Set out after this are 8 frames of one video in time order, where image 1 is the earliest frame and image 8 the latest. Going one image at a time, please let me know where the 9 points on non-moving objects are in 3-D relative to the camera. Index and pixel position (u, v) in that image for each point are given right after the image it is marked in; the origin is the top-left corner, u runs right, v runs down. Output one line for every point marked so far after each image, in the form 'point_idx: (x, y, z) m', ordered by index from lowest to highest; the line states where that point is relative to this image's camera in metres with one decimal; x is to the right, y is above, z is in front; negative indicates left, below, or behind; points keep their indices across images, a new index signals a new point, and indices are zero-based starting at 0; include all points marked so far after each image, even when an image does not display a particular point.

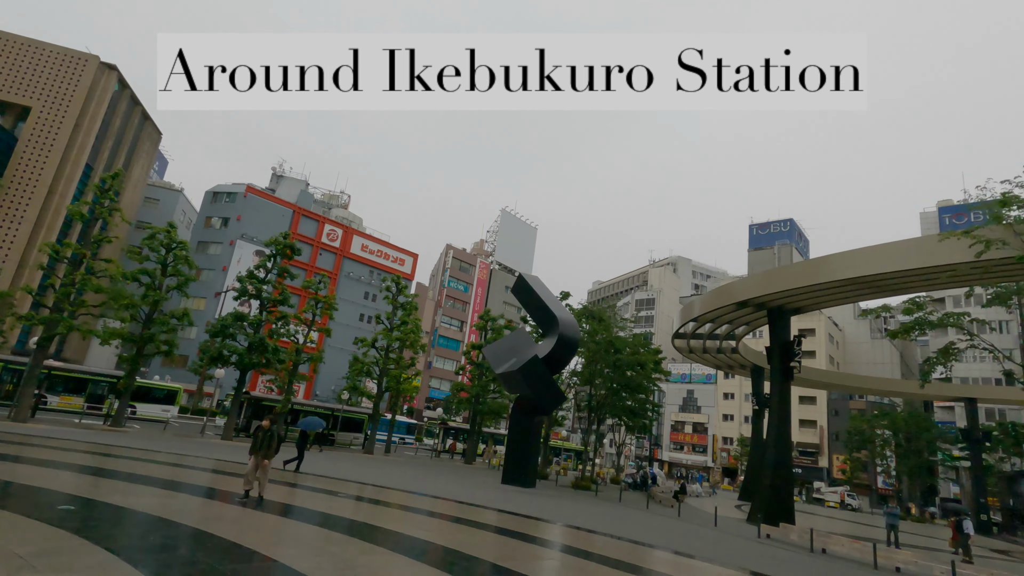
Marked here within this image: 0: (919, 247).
0: (+12.5, +1.3, +16.5) m
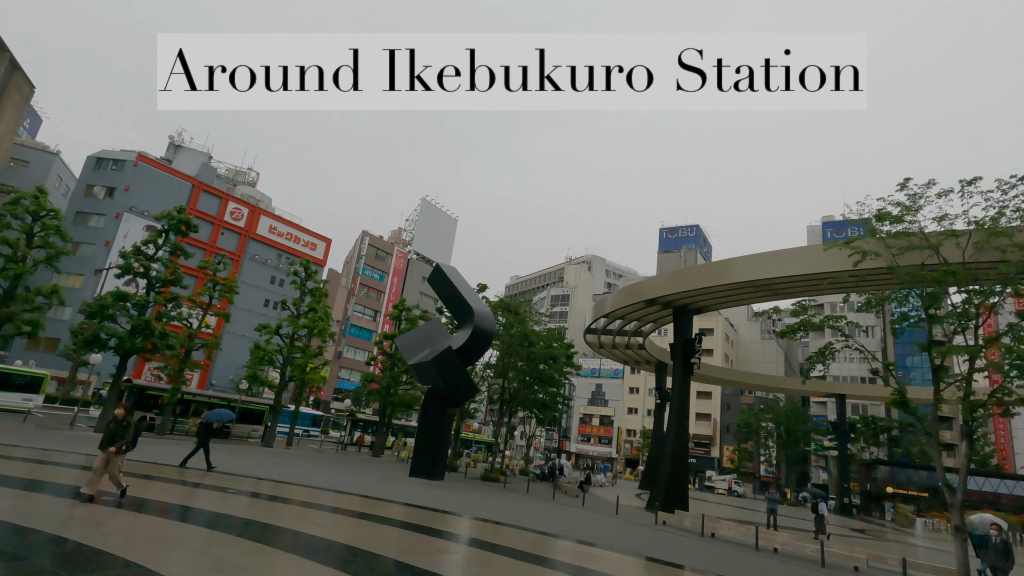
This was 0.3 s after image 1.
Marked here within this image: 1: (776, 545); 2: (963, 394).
0: (+9.9, +1.1, +18.0) m
1: (+7.8, -7.6, +15.8) m
2: (+12.0, -2.8, +14.3) m
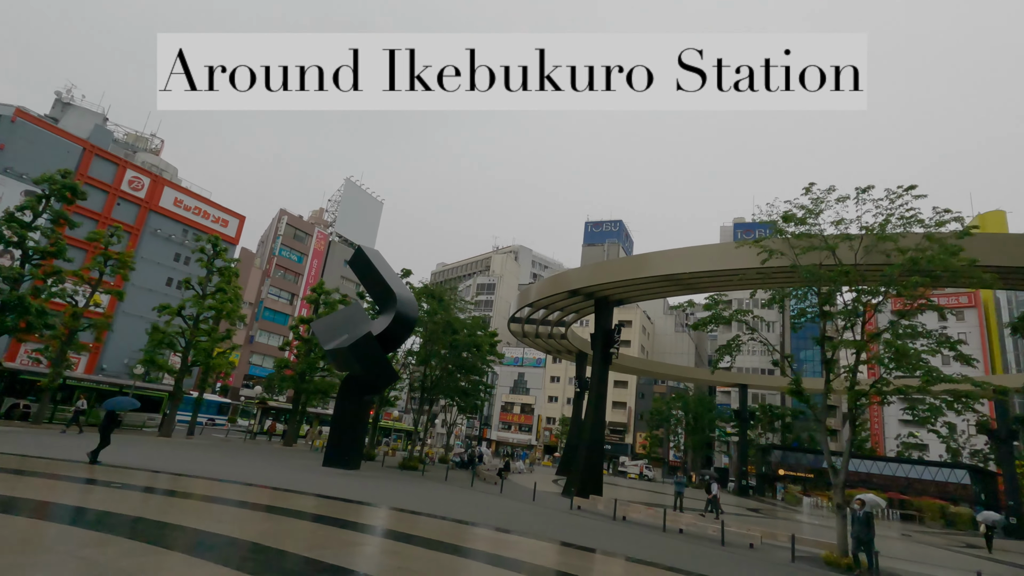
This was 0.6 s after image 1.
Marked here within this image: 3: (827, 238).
0: (+7.3, +1.3, +18.9) m
1: (+5.3, -7.4, +16.7) m
2: (+9.8, -2.8, +15.6) m
3: (+8.8, +1.4, +14.9) m
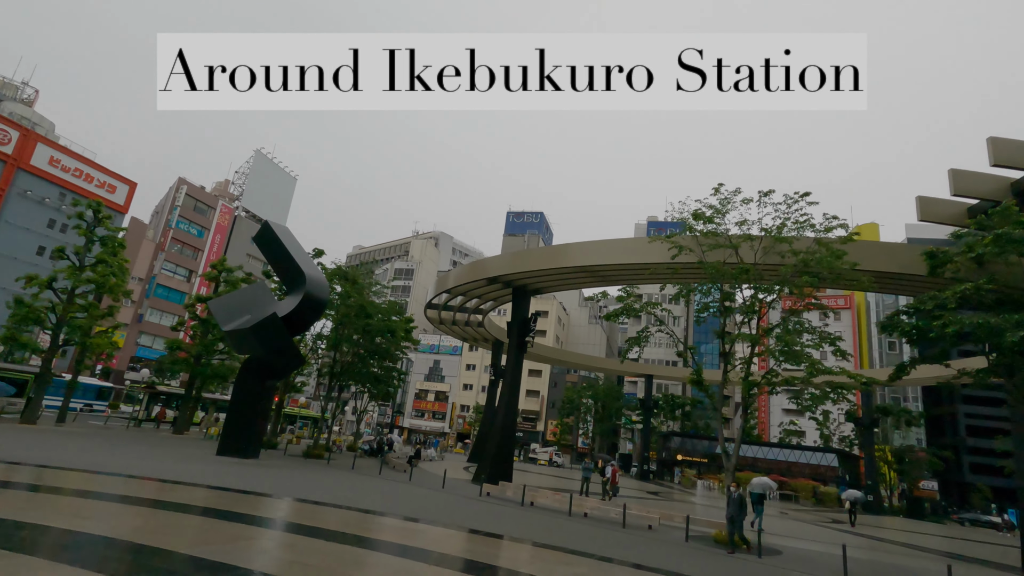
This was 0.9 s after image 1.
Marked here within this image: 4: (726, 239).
0: (+4.5, +1.6, +19.5) m
1: (+2.4, -7.1, +17.2) m
2: (+7.2, -2.7, +16.7) m
3: (+6.5, +1.5, +15.8) m
4: (+6.3, +1.5, +15.8) m
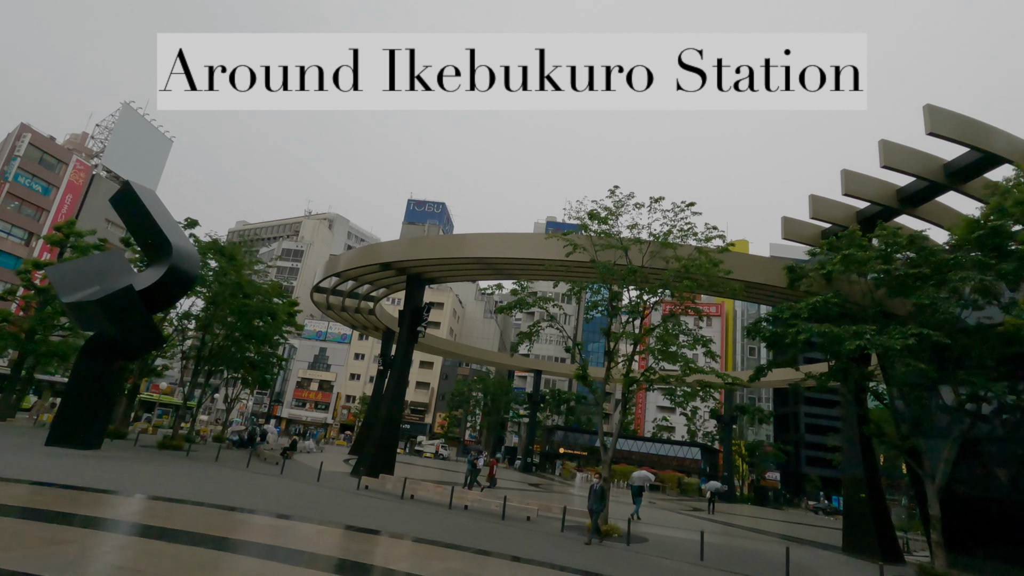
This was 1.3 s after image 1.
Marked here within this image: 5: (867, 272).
0: (+0.7, +1.7, +19.7) m
1: (-1.4, -6.8, +17.0) m
2: (+3.7, -2.7, +17.5) m
3: (+3.4, +1.5, +16.4) m
4: (+3.3, +1.5, +16.4) m
5: (+11.1, +0.5, +16.8) m
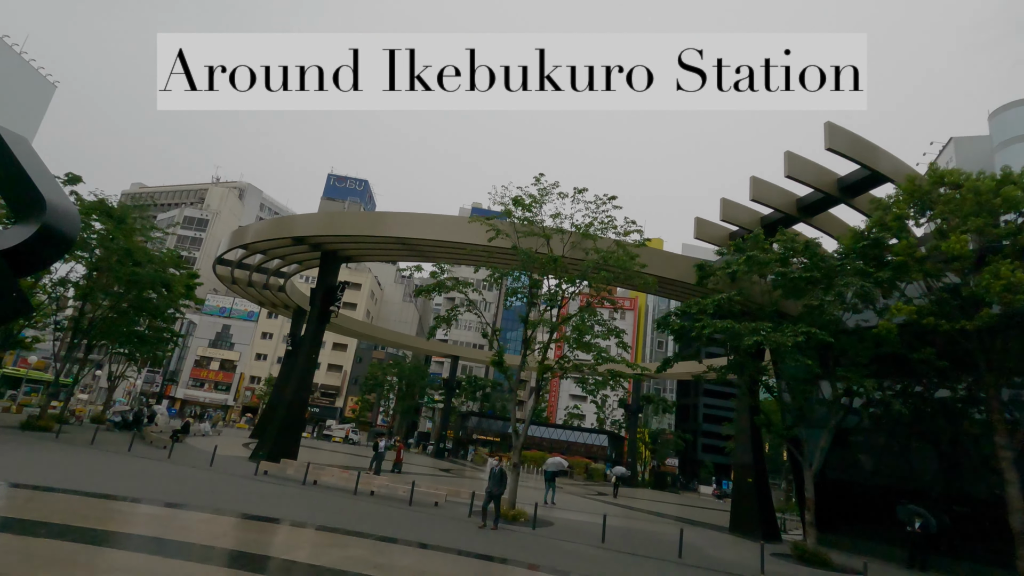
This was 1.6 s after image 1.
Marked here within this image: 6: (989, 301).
0: (-2.1, +2.3, +19.3) m
1: (-4.3, -6.2, +16.6) m
2: (+0.9, -2.3, +17.7) m
3: (+1.0, +1.8, +16.4) m
4: (+0.9, +1.8, +16.4) m
5: (+8.5, +0.5, +18.0) m
6: (+13.8, -0.3, +15.5) m
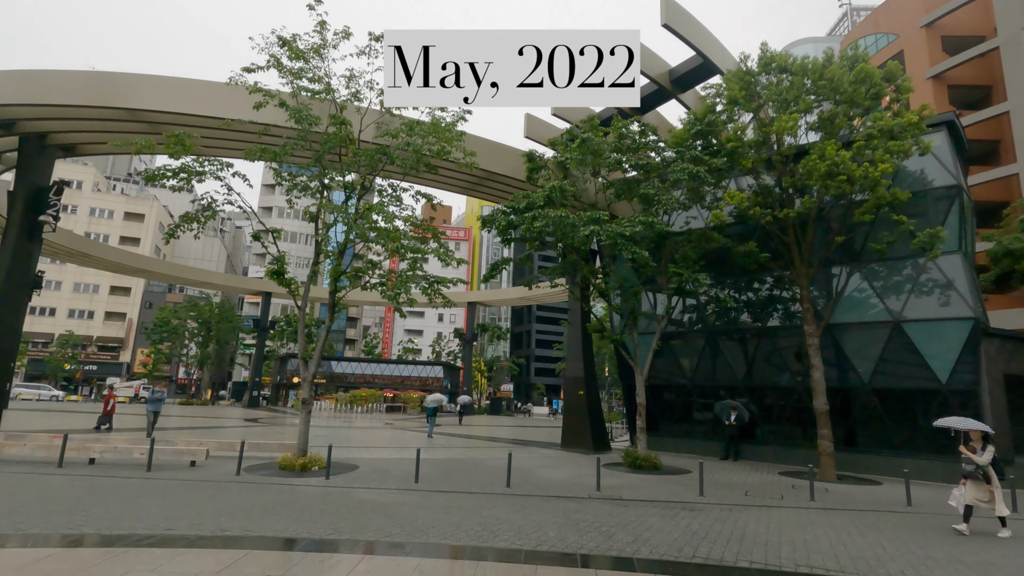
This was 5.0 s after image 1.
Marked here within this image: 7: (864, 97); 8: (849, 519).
0: (-7.9, +5.2, +14.1) m
1: (-9.1, -3.7, +11.8) m
2: (-4.5, +0.5, +14.0) m
3: (-4.1, +4.5, +12.3) m
4: (-4.2, +4.5, +12.3) m
5: (+2.6, +3.6, +16.1) m
6: (+8.5, +2.8, +15.5) m
7: (+9.2, +5.0, +14.0) m
8: (+5.5, -3.8, +8.8) m
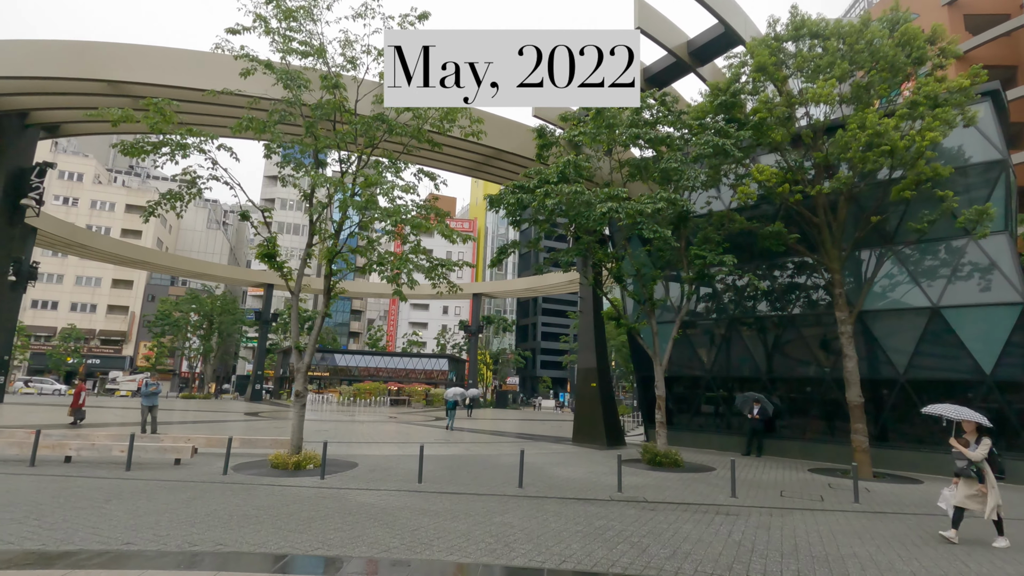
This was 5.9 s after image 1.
0: (-7.7, +5.6, +13.1) m
1: (-8.9, -3.3, +11.0) m
2: (-4.3, +0.9, +13.0) m
3: (-3.9, +4.9, +11.3) m
4: (-4.0, +4.9, +11.3) m
5: (+2.9, +4.1, +15.1) m
6: (+8.7, +3.2, +14.4) m
7: (+9.4, +5.4, +12.8) m
8: (+5.7, -3.4, +7.8) m
